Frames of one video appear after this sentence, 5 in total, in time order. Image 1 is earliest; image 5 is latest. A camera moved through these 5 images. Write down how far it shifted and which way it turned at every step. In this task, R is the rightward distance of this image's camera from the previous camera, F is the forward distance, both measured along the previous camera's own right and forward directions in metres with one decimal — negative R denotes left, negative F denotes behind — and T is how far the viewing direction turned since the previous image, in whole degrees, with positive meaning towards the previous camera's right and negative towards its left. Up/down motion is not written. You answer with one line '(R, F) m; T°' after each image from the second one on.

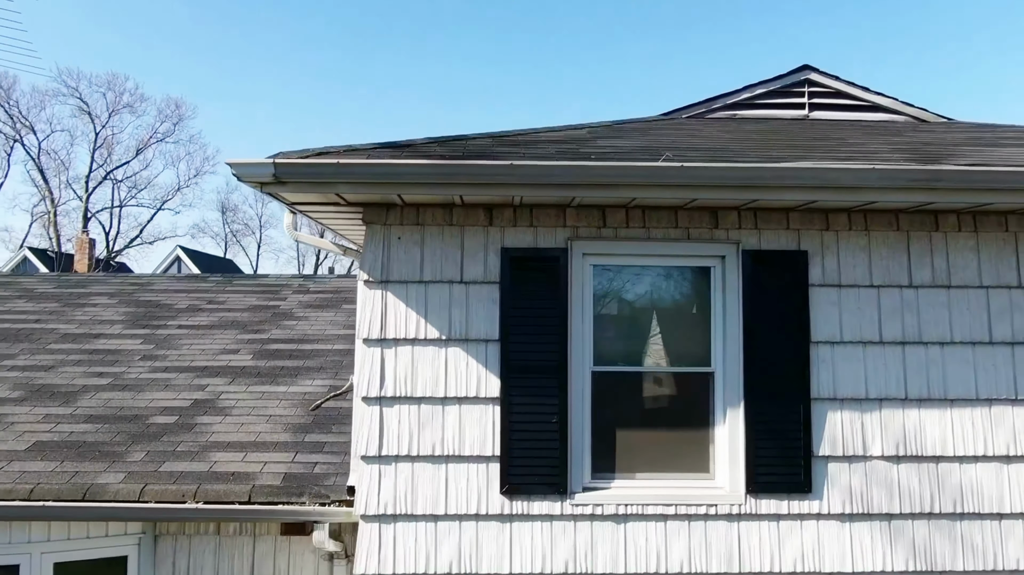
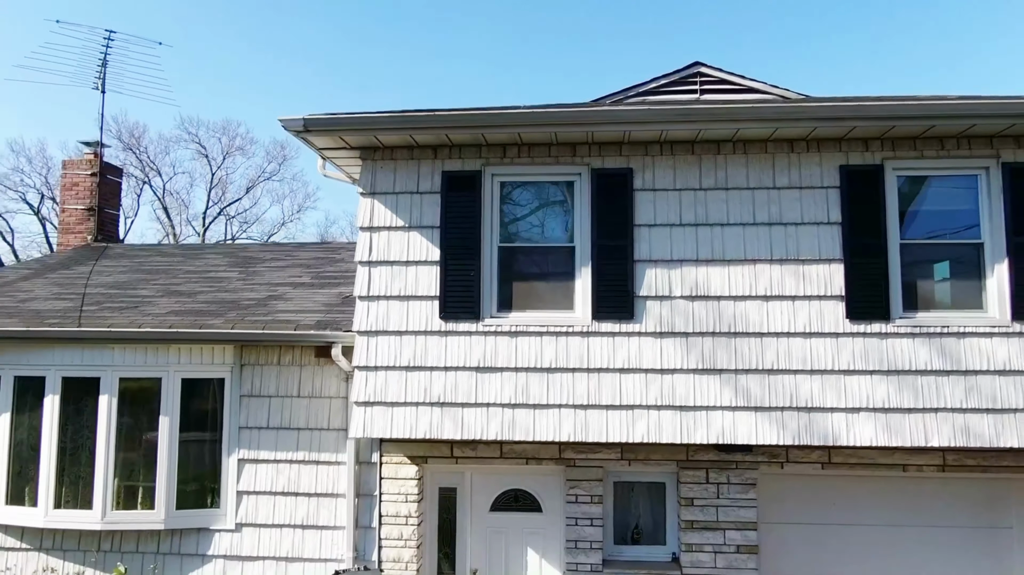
(+1.2, -2.1) m; -7°
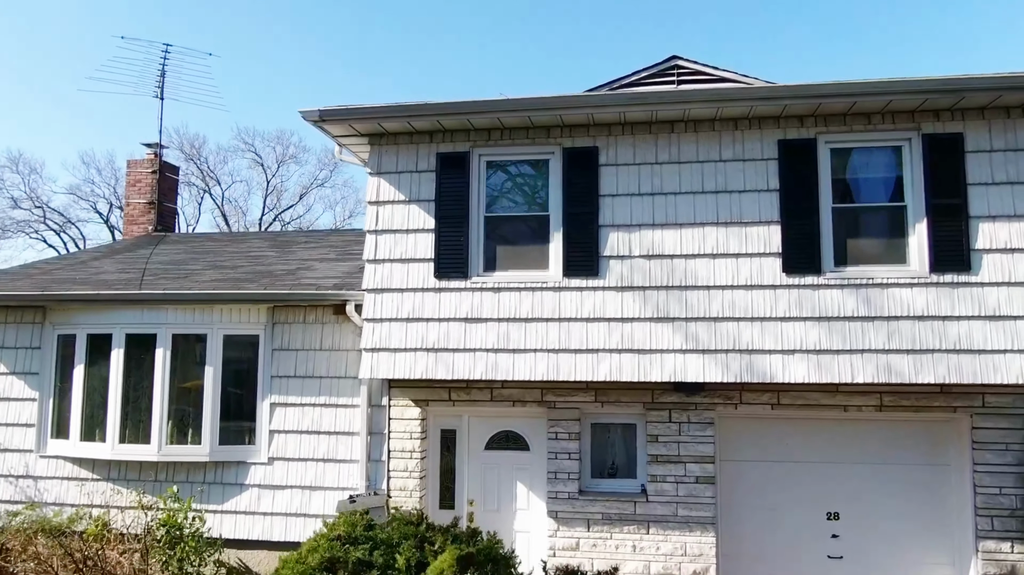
(+0.6, -0.9) m; -4°
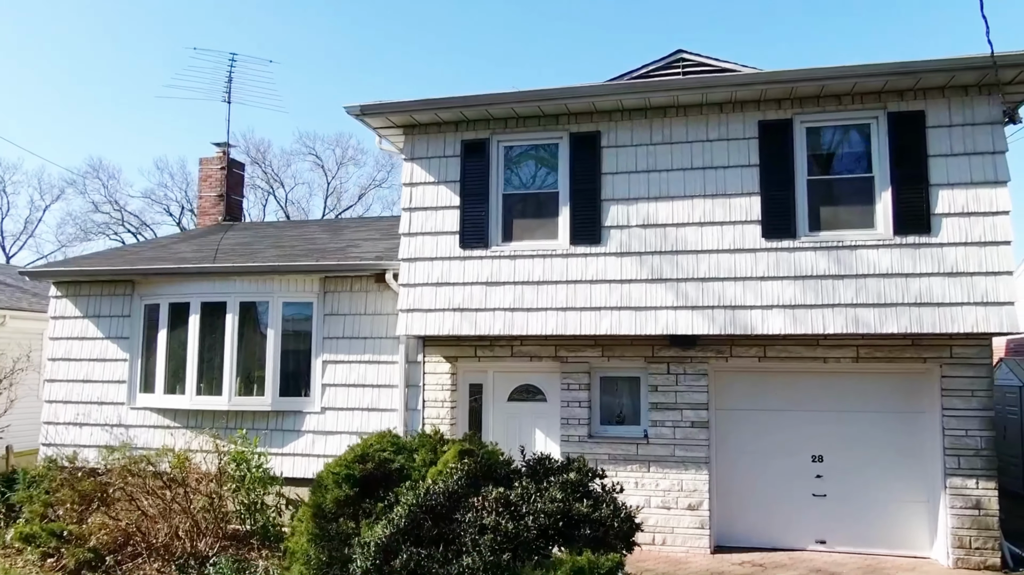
(+0.4, -1.0) m; -4°
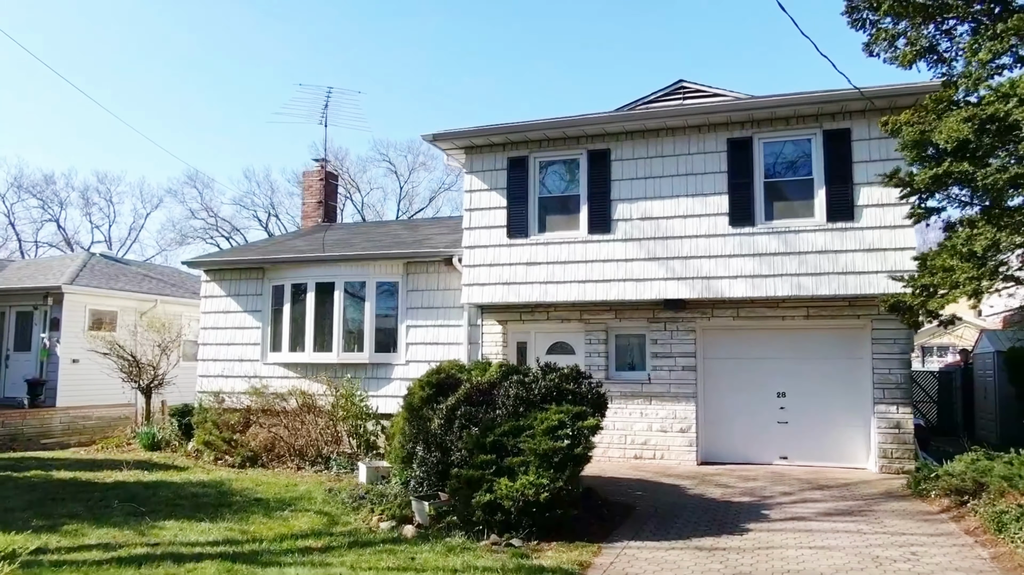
(+0.5, -2.6) m; -5°
